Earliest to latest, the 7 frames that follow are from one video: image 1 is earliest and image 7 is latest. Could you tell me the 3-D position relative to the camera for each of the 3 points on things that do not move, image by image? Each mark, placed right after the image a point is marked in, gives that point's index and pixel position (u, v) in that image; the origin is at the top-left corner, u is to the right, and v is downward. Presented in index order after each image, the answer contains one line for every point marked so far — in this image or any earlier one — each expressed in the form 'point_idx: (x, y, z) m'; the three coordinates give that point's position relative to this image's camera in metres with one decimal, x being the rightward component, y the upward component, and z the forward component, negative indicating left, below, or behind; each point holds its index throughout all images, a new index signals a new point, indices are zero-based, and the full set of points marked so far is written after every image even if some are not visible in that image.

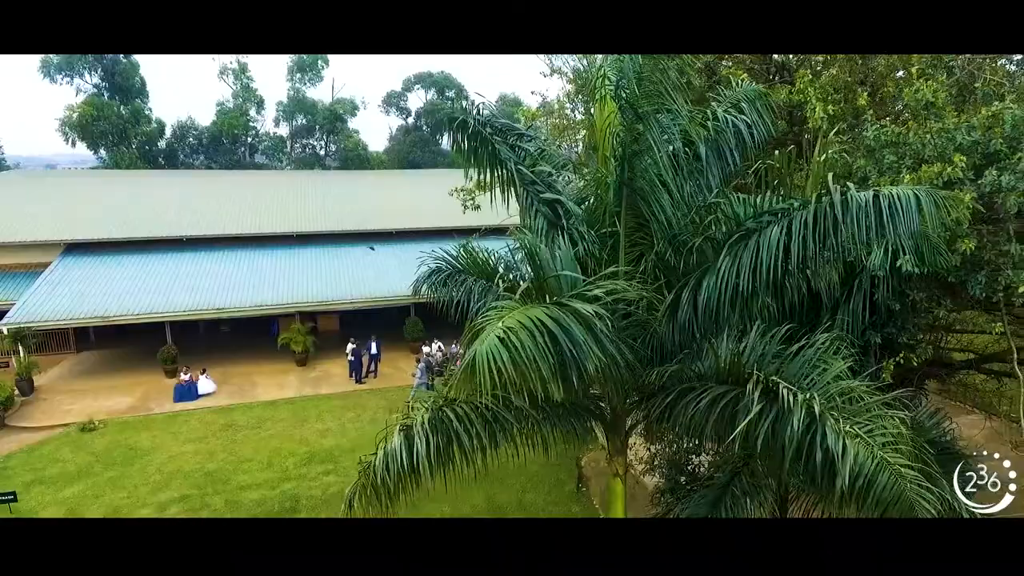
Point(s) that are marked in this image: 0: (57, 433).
0: (-4.8, -1.6, +6.7) m
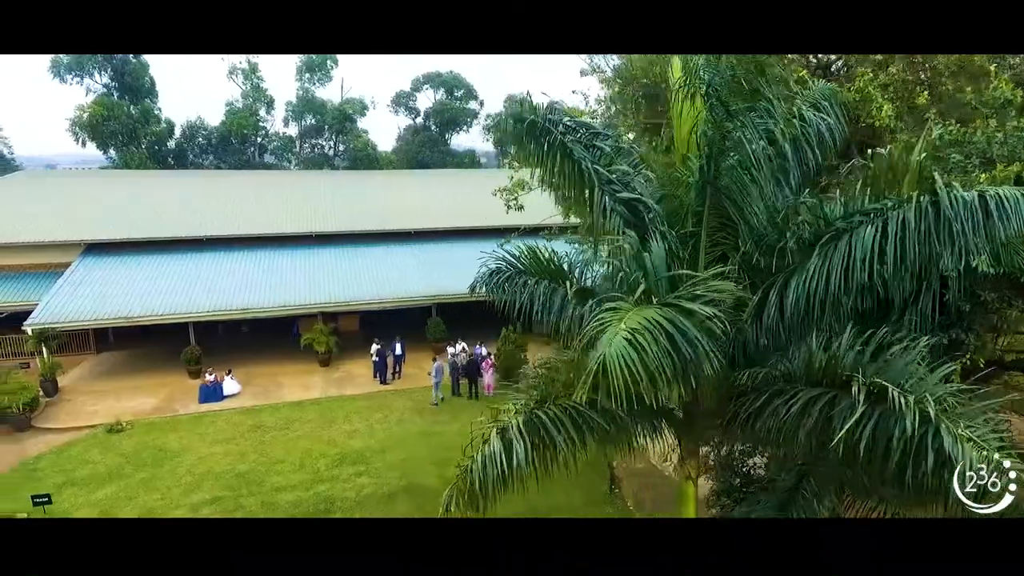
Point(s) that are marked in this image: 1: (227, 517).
0: (-4.5, -1.6, +6.7) m
1: (-2.0, -1.6, +4.4) m
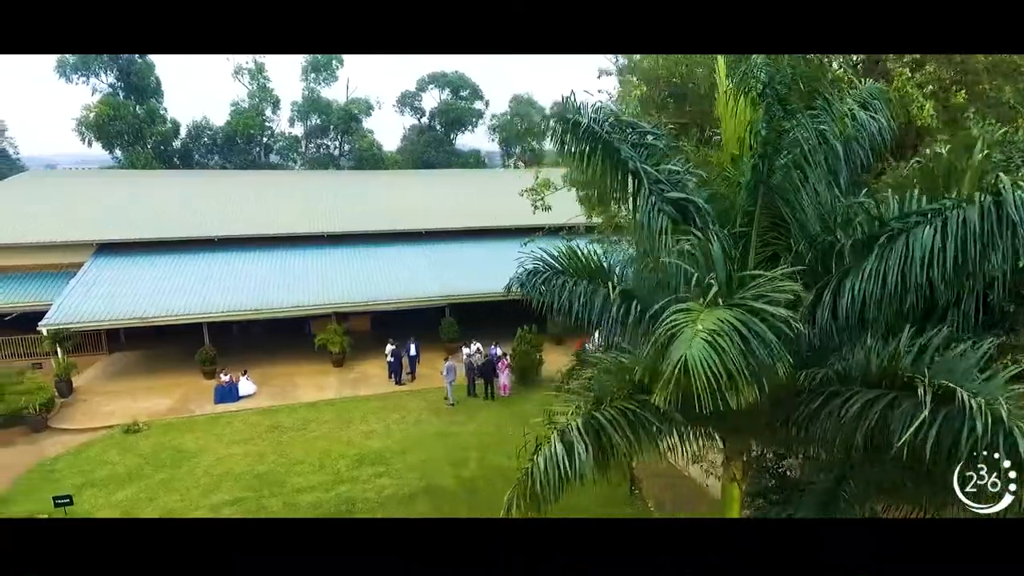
0: (-4.4, -1.6, +6.6) m
1: (-1.9, -1.6, +4.4) m
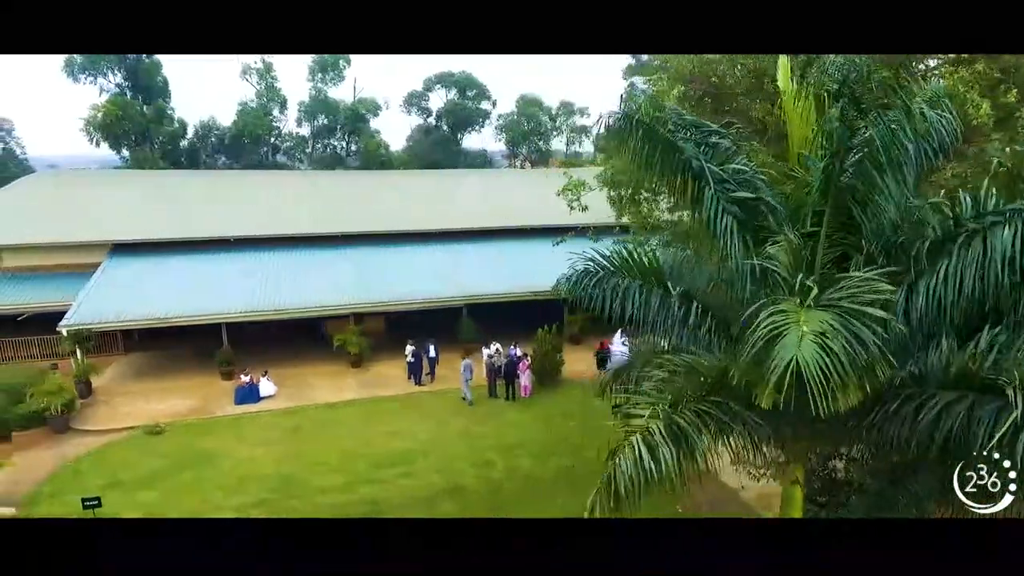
0: (-4.2, -1.6, +6.6) m
1: (-1.7, -1.6, +4.4) m
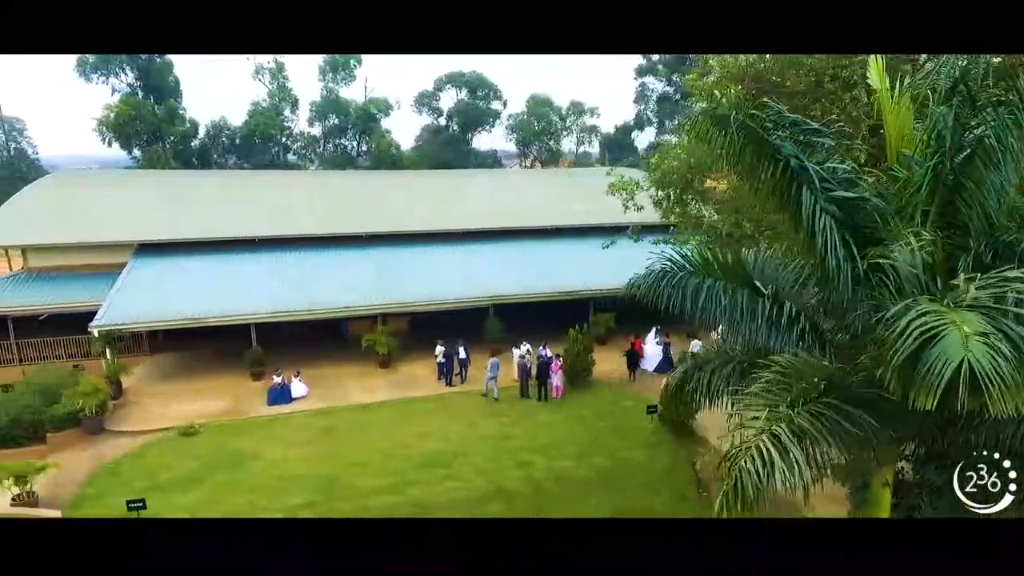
0: (-3.9, -1.6, +6.6) m
1: (-1.3, -1.6, +4.4) m
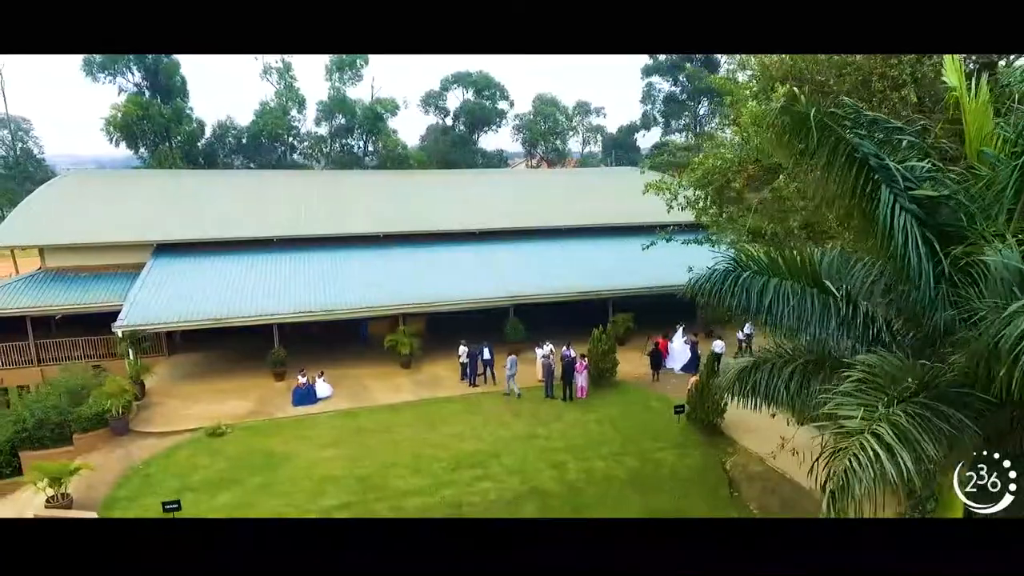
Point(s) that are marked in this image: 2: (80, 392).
0: (-3.6, -1.6, +6.6) m
1: (-1.1, -1.6, +4.4) m
2: (-4.3, -1.0, +6.2) m
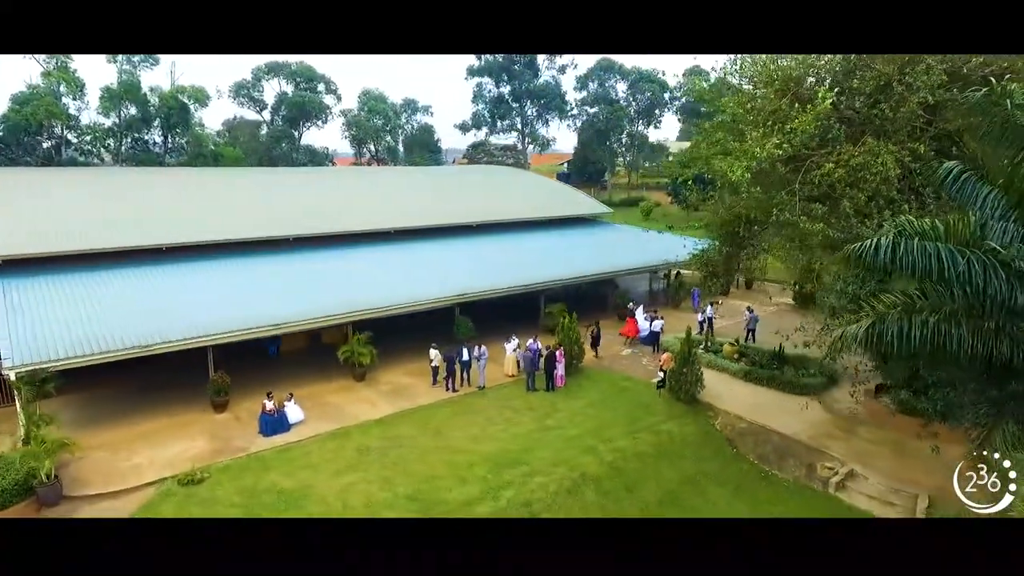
0: (-3.6, -1.8, +5.1) m
1: (-0.5, -1.6, +4.0) m
2: (-4.2, -1.3, +4.6) m
